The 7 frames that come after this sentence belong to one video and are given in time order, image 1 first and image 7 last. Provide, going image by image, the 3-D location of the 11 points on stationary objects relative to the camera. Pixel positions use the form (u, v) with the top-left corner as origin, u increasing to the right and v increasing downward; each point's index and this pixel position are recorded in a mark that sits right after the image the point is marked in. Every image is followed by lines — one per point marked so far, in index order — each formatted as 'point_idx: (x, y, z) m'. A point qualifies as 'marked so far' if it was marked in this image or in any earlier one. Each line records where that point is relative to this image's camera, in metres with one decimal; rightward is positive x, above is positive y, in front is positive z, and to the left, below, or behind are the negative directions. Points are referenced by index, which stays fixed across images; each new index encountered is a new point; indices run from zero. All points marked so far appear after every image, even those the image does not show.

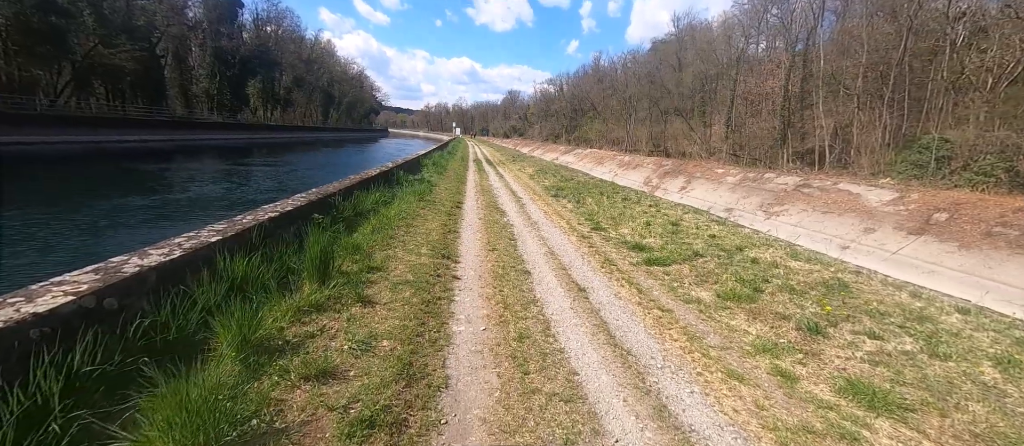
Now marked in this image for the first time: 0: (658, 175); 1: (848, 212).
0: (+6.6, +2.2, +18.1) m
1: (+7.5, +0.3, +9.0) m
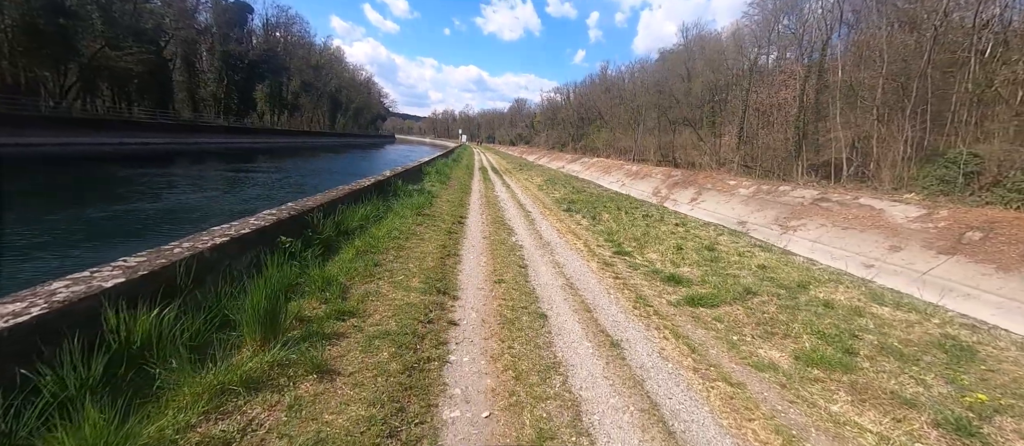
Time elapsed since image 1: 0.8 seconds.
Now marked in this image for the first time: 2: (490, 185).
0: (+6.8, +1.7, +17.7) m
1: (+7.6, -0.1, +8.5) m
2: (-0.7, +0.9, +11.9) m
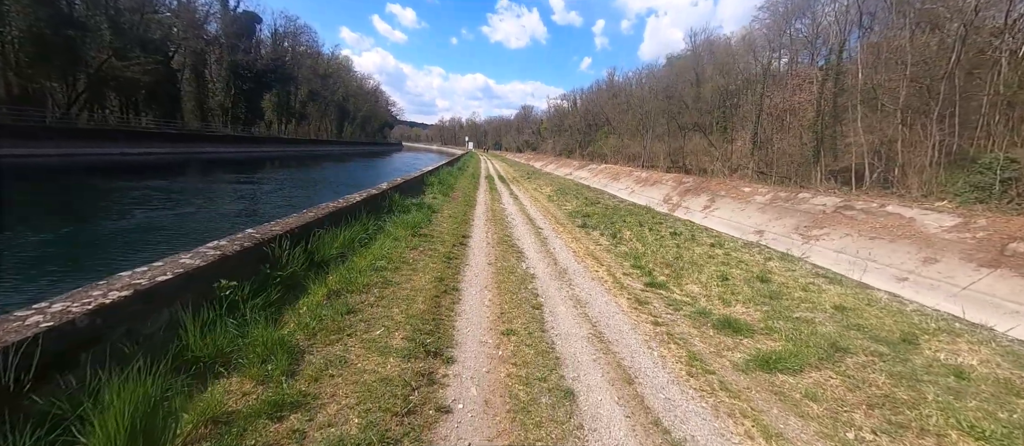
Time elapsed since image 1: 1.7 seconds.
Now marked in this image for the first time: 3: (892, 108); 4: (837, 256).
0: (+7.2, +1.3, +17.2) m
1: (+7.8, -0.3, +8.0) m
2: (-0.5, +0.6, +11.5) m
3: (+10.8, +3.3, +11.4) m
4: (+7.1, -0.7, +8.7) m
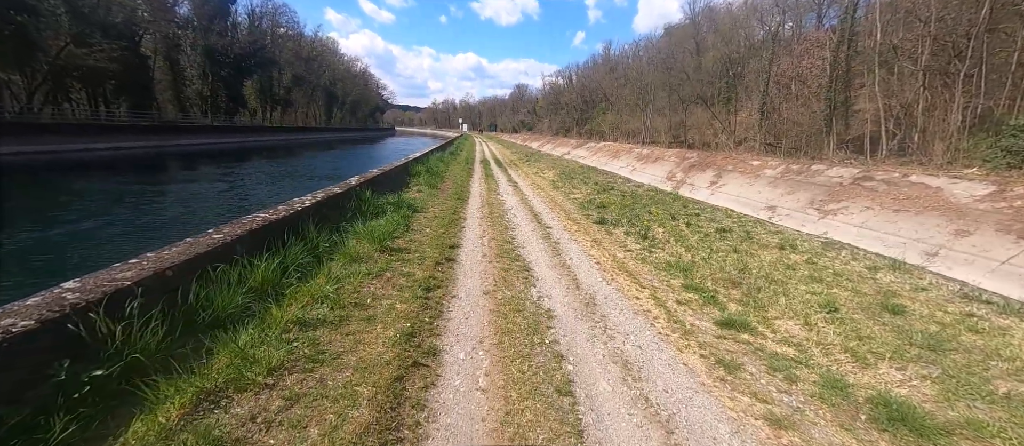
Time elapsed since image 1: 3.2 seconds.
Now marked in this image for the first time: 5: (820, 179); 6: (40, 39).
0: (+7.1, +2.2, +16.4) m
1: (+7.7, +0.2, +7.3) m
2: (-0.5, +1.0, +10.8) m
3: (+10.6, +4.1, +10.6) m
4: (+7.1, -0.2, +8.1) m
5: (+8.0, +1.1, +10.2) m
6: (-19.4, +7.6, +16.3) m
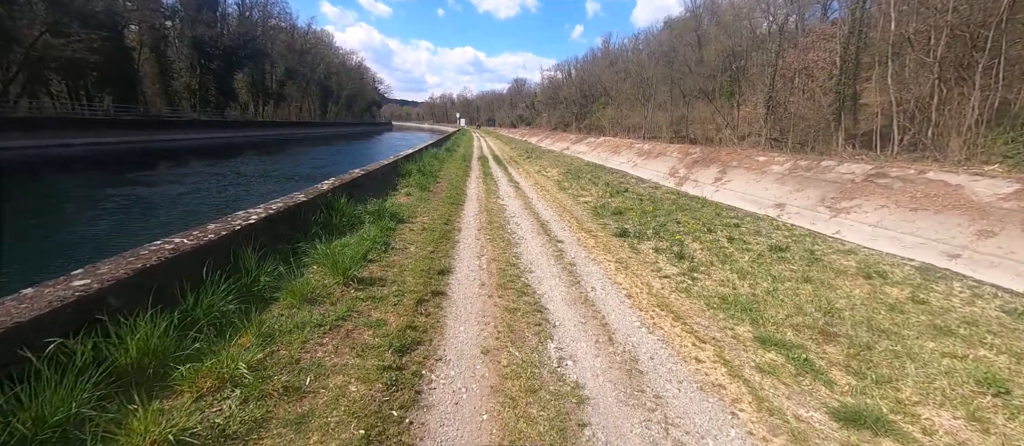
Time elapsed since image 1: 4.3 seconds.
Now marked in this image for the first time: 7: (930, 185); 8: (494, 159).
0: (+7.0, +2.3, +15.9) m
1: (+7.7, +0.2, +6.9) m
2: (-0.5, +1.0, +10.2) m
3: (+10.6, +4.1, +10.1) m
4: (+7.1, -0.2, +7.6) m
5: (+8.0, +1.2, +9.8) m
6: (-19.5, +7.6, +15.6) m
7: (+8.2, +0.7, +7.6) m
8: (-0.8, +3.1, +18.8) m
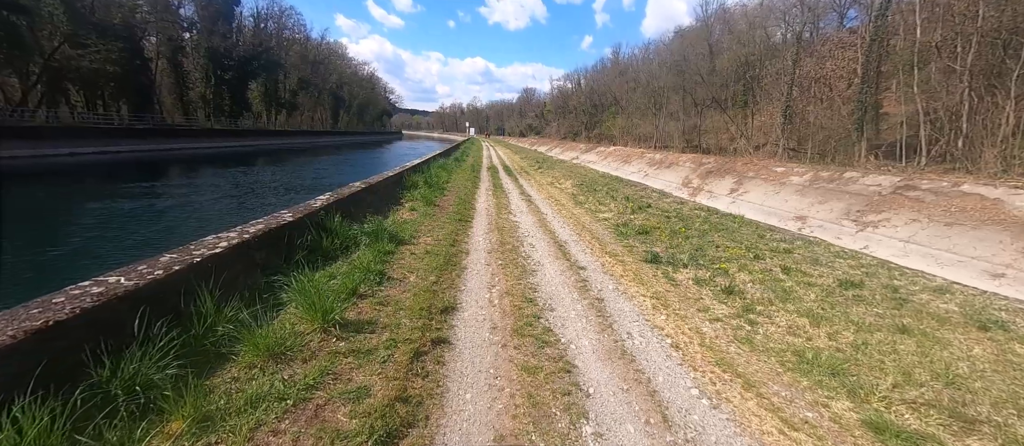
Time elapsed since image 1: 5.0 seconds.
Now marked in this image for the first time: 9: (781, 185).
0: (+7.4, +1.9, +15.5) m
1: (+7.9, -0.1, +6.4) m
2: (-0.3, +0.7, +10.0) m
3: (+10.9, +3.8, +9.6) m
4: (+7.3, -0.5, +7.1) m
5: (+8.3, +0.8, +9.3) m
6: (-19.0, +7.3, +15.9) m
7: (+8.4, +0.4, +7.1) m
8: (-0.4, +2.6, +18.6) m
9: (+7.9, +1.1, +11.4) m
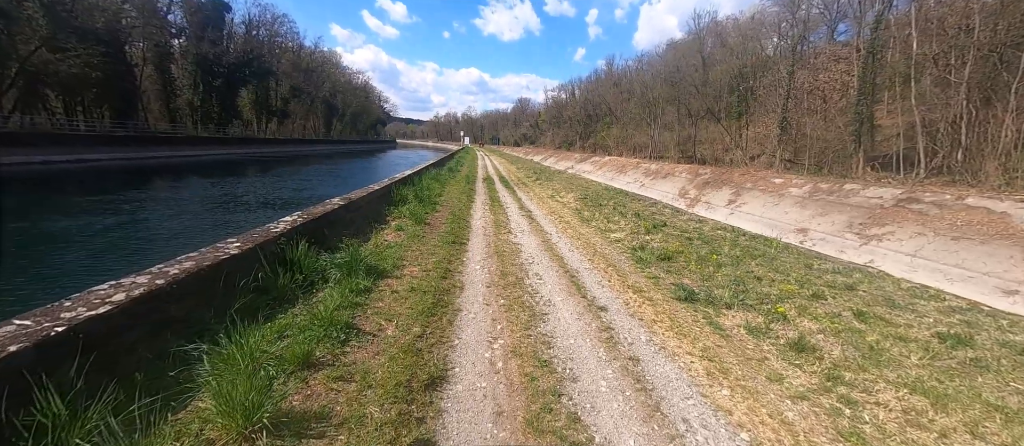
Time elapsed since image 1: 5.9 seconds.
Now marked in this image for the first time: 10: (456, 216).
0: (+7.2, +1.4, +15.3) m
1: (+7.9, -0.3, +6.1) m
2: (-0.4, +0.4, +9.6) m
3: (+10.8, +3.4, +9.5) m
4: (+7.2, -0.8, +6.9) m
5: (+8.2, +0.5, +9.1) m
6: (-19.2, +6.9, +15.4) m
7: (+8.3, +0.1, +6.9) m
8: (-0.6, +2.1, +18.2) m
9: (+7.8, +0.7, +11.2) m
10: (-1.3, +0.4, +9.4) m
